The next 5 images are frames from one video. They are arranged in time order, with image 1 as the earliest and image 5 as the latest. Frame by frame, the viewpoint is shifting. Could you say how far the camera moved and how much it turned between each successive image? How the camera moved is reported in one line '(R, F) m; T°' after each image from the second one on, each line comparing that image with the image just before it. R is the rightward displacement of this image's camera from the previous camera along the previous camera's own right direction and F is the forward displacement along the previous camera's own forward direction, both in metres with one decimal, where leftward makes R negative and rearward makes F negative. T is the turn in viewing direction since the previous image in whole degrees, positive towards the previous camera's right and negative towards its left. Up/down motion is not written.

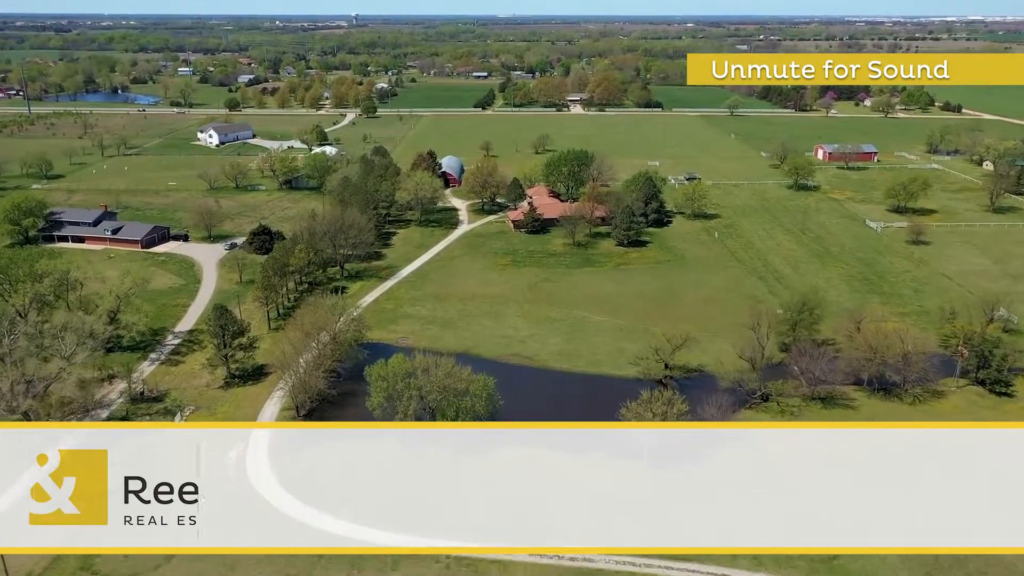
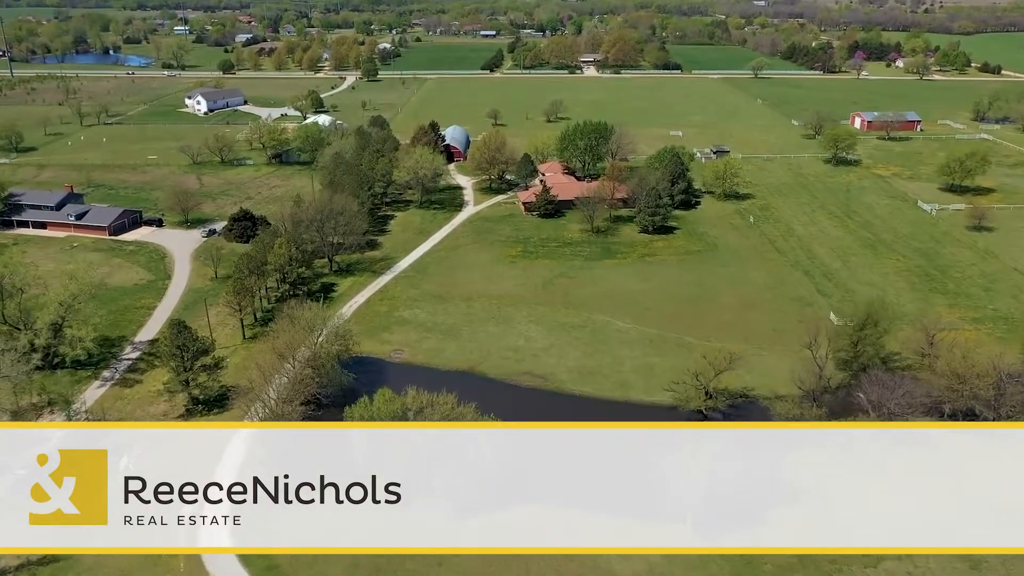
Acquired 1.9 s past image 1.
(-0.2, +6.3) m; -1°
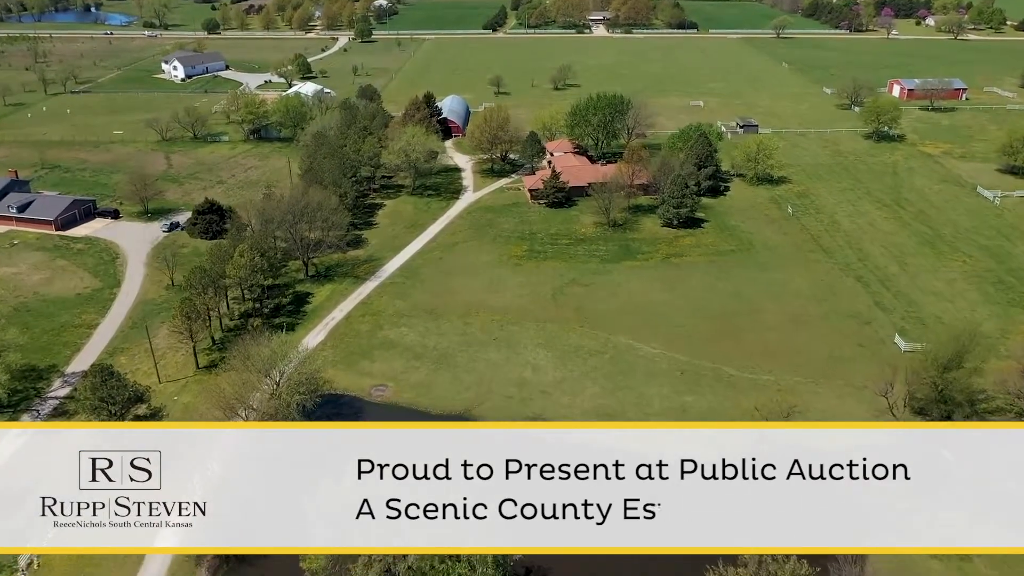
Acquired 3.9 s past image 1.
(-0.1, +6.6) m; 0°
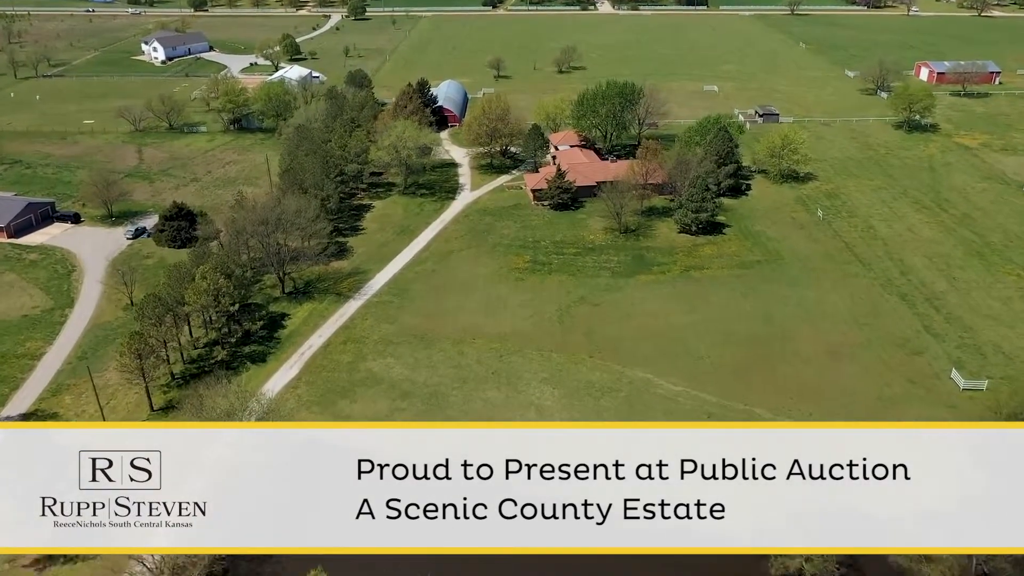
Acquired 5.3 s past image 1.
(0.0, +4.4) m; 0°
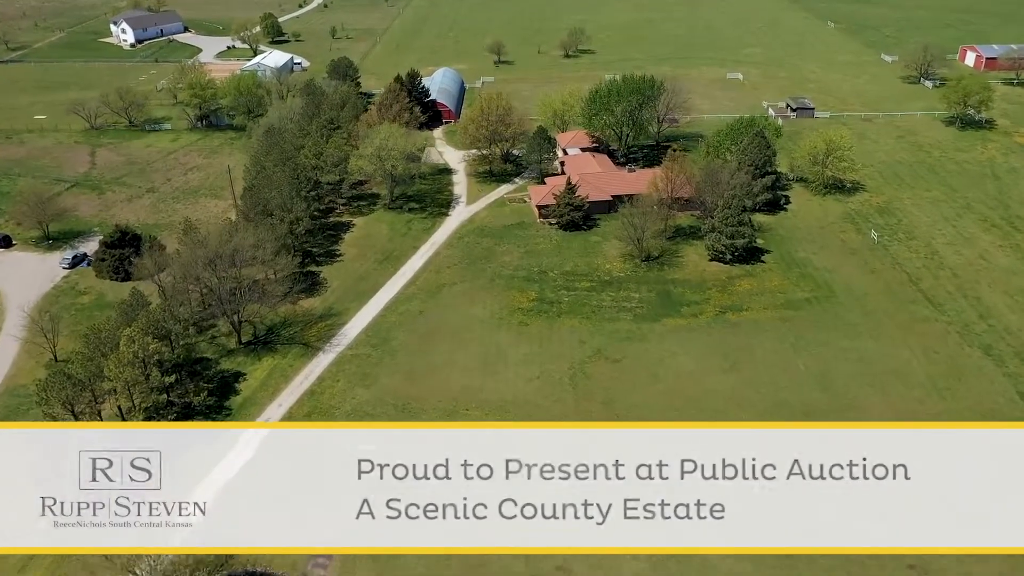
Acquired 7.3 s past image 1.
(0.0, +6.2) m; 0°
